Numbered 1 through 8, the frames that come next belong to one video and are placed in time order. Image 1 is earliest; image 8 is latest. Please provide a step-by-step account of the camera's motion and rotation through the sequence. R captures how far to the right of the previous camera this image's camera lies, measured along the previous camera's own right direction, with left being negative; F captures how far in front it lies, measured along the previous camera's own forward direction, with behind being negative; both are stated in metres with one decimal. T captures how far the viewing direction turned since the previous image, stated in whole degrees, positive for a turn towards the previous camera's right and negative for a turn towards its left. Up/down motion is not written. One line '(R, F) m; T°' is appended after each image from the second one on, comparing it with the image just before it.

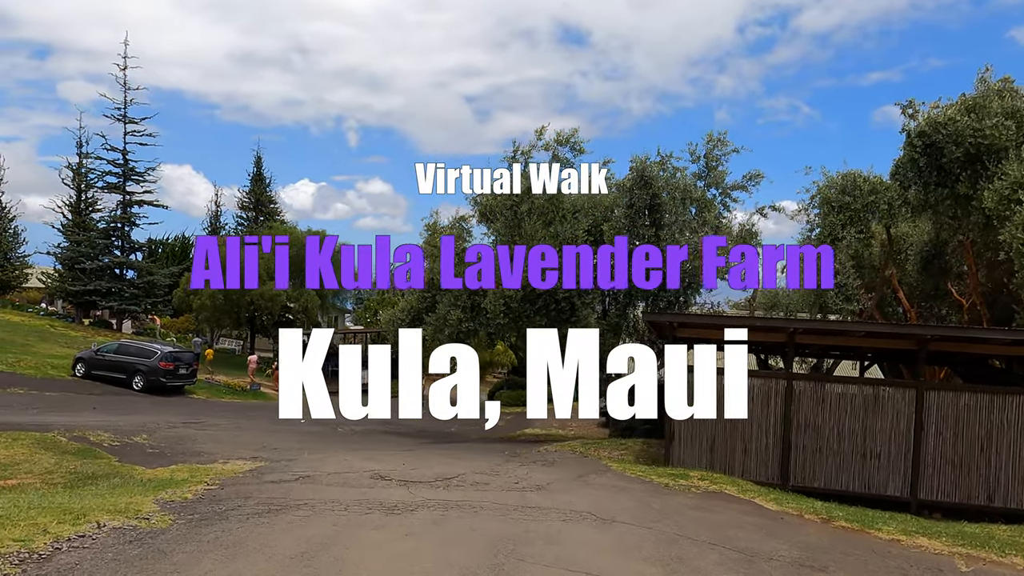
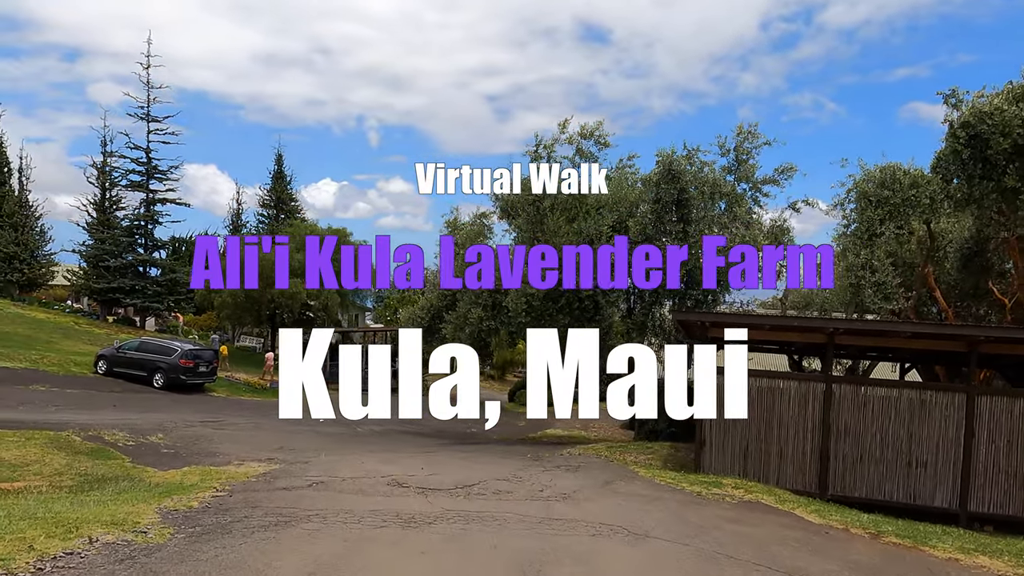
(-0.1, +0.5) m; -2°
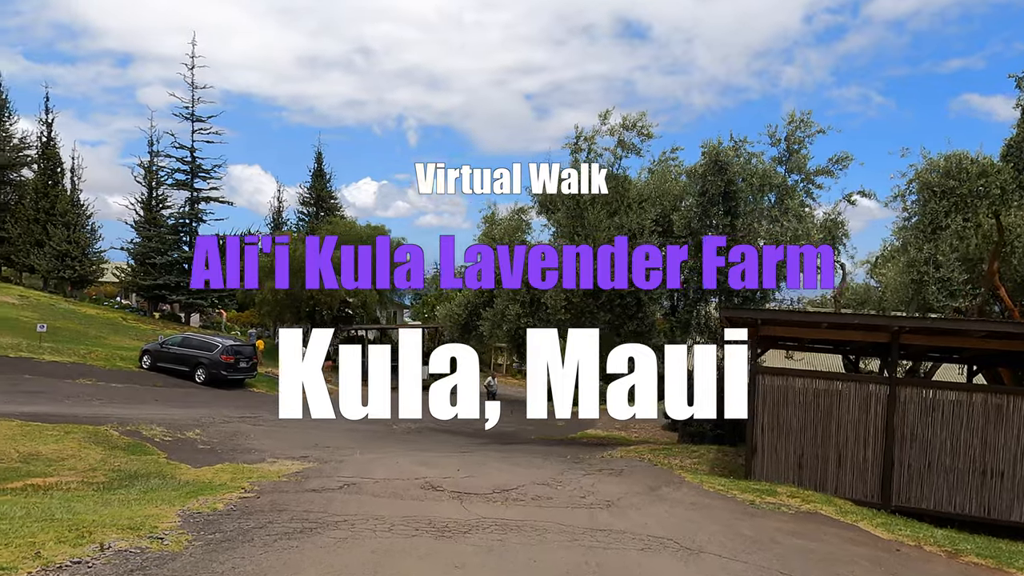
(0.0, +0.4) m; -3°
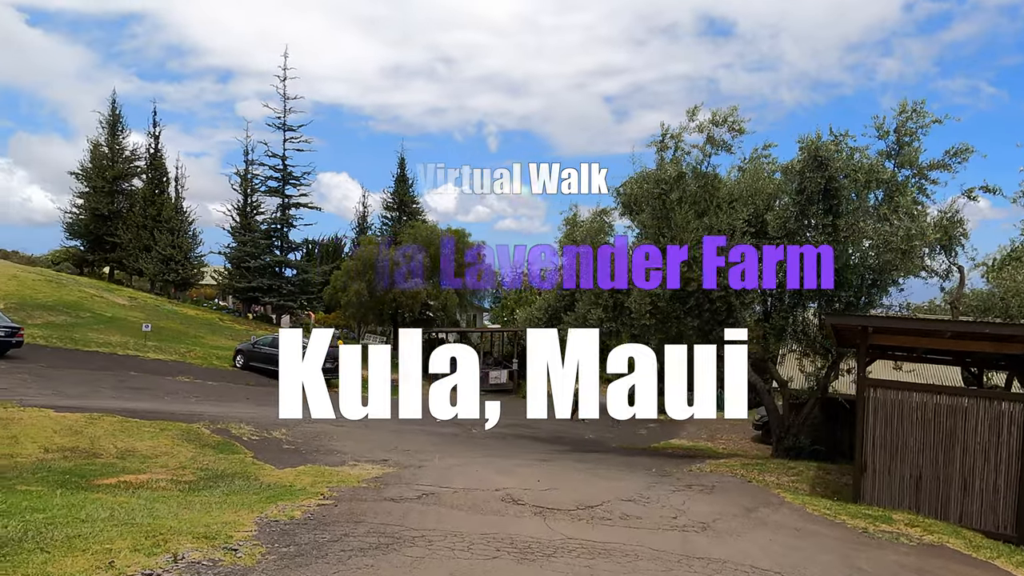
(-0.1, +0.4) m; -7°
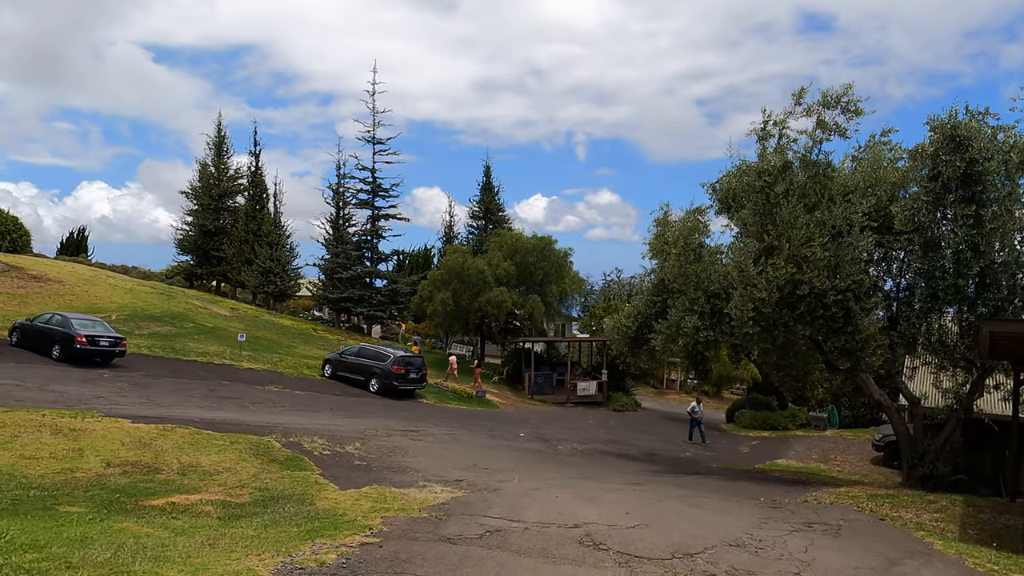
(+0.1, +1.1) m; -8°
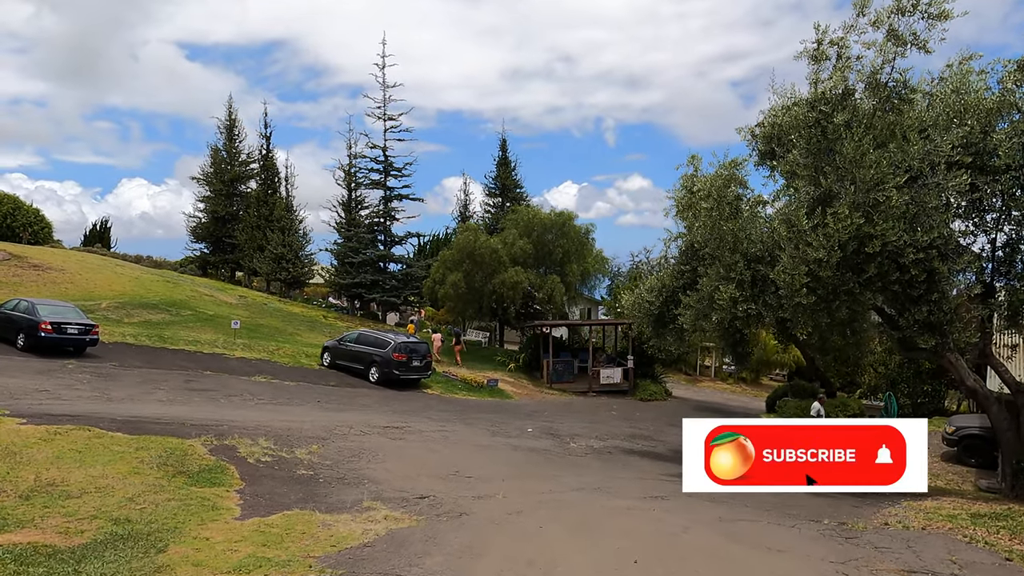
(+0.7, +2.6) m; -3°
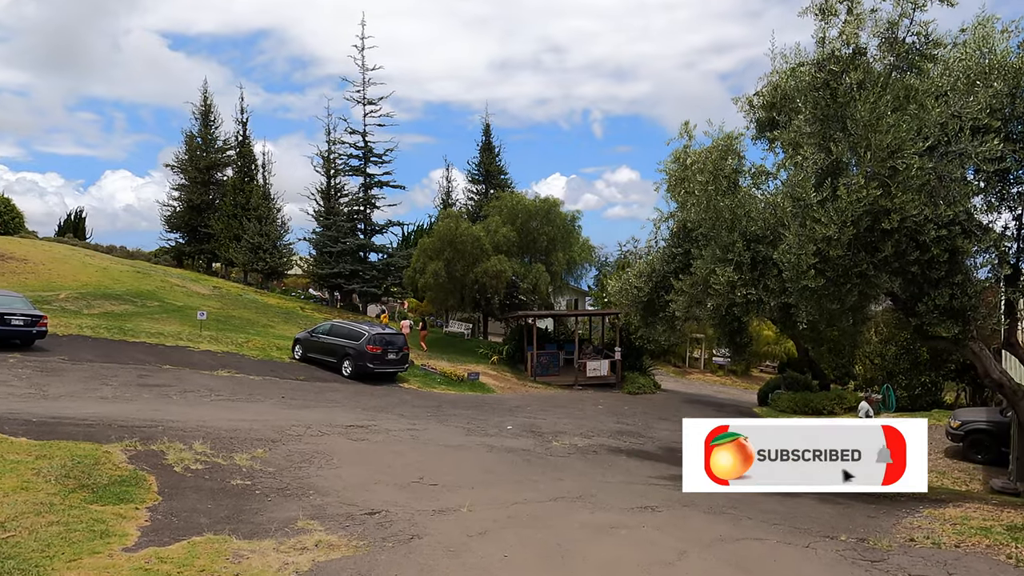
(+0.2, +1.2) m; +1°
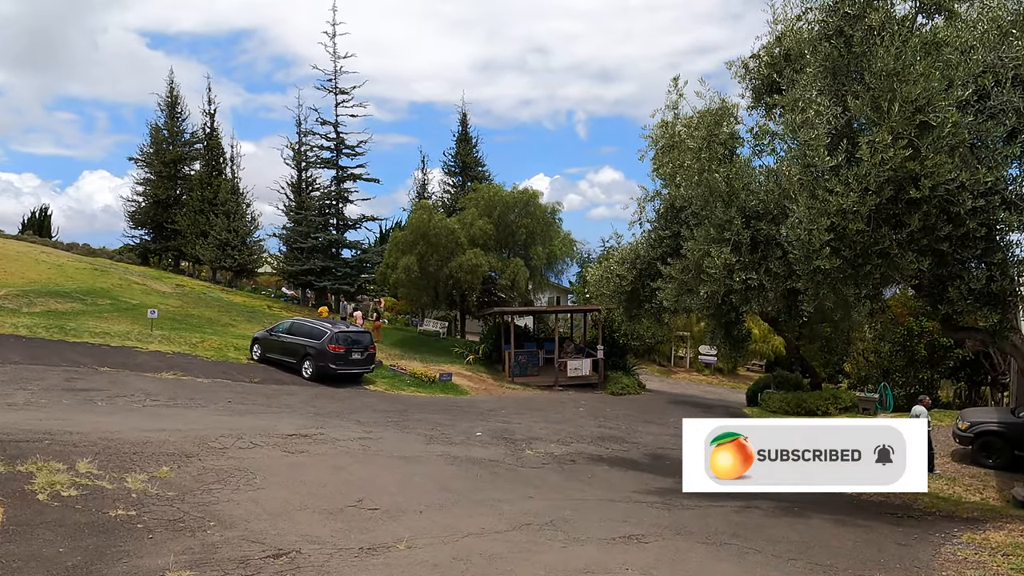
(+0.3, +1.5) m; +1°
